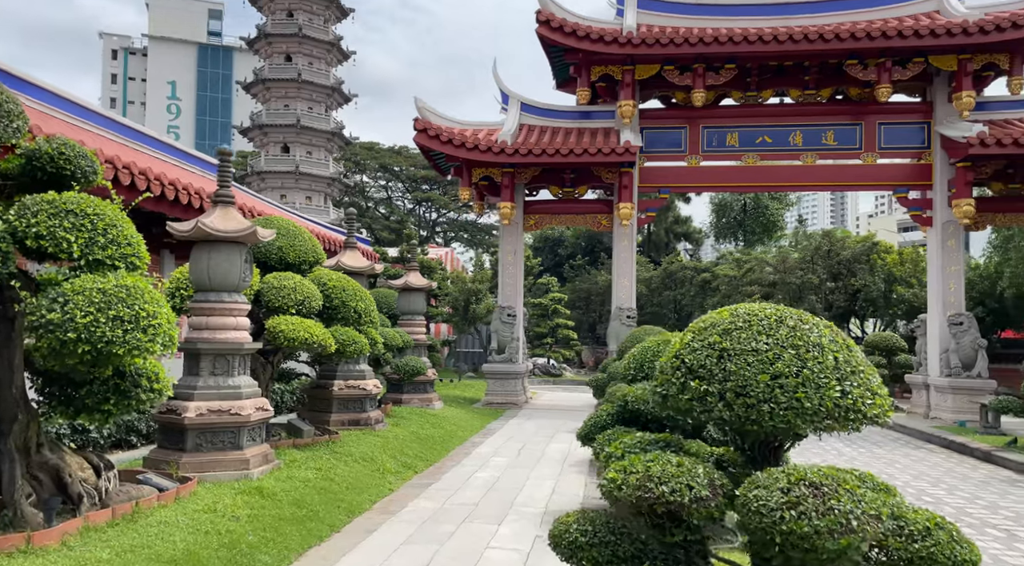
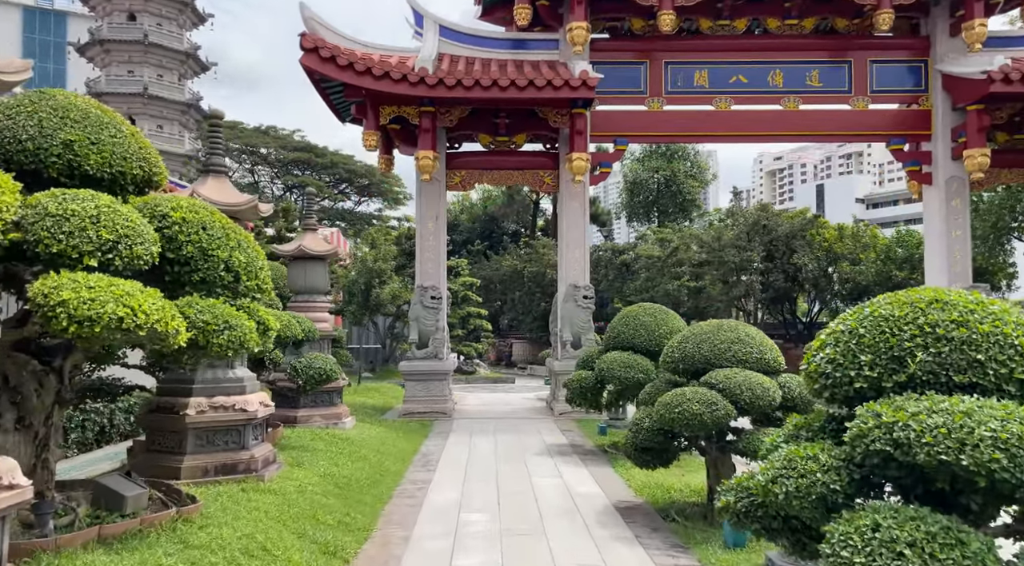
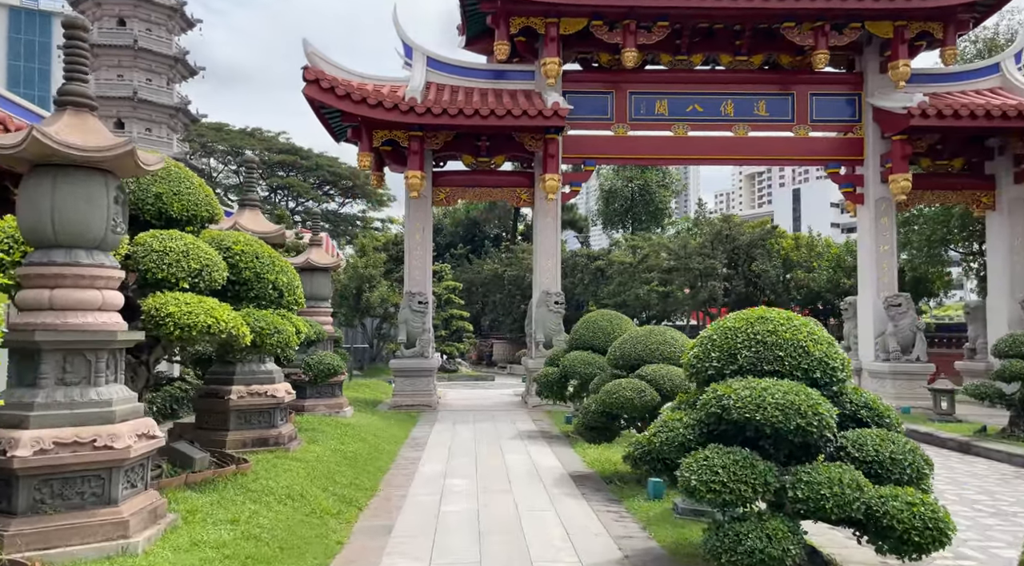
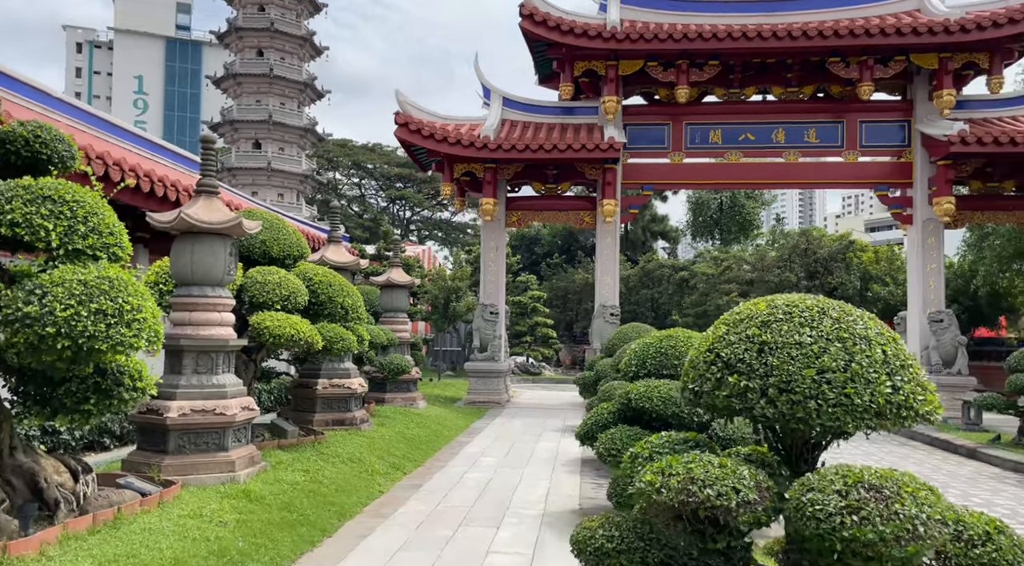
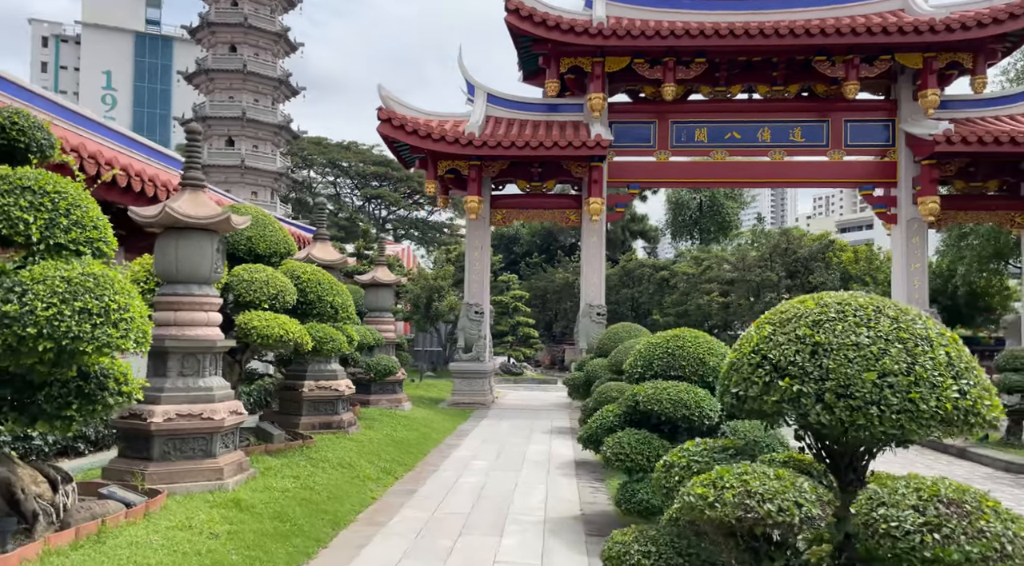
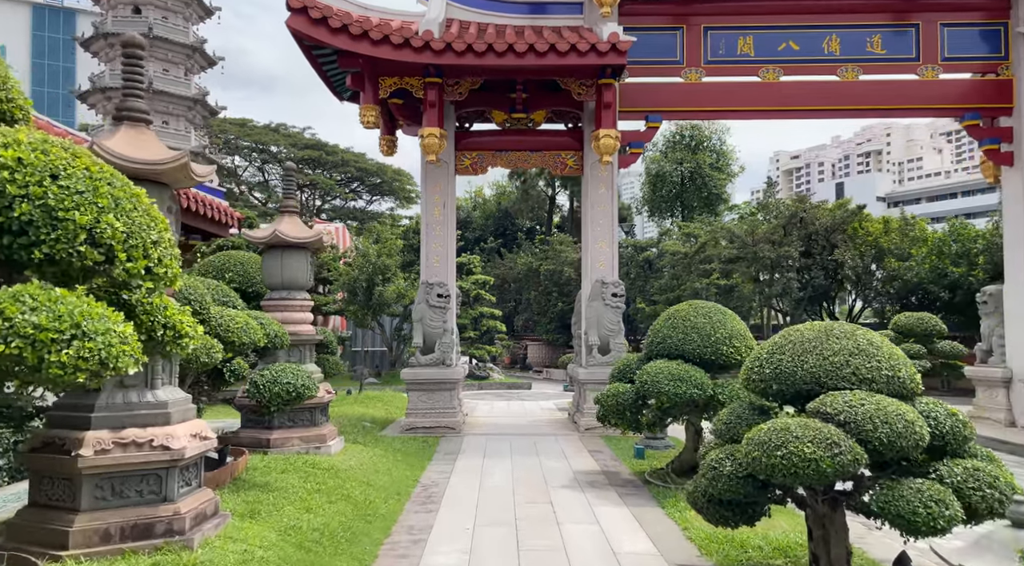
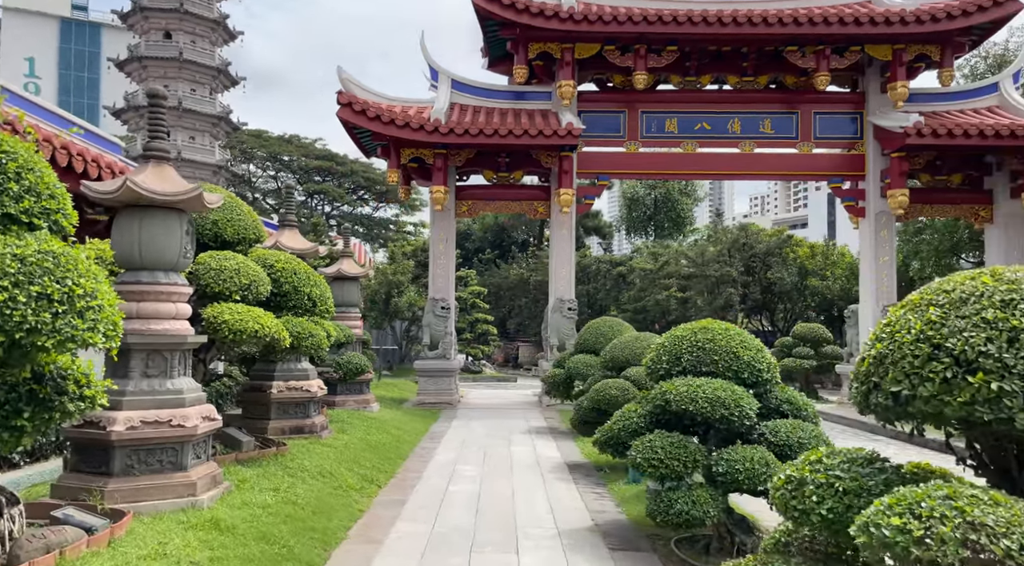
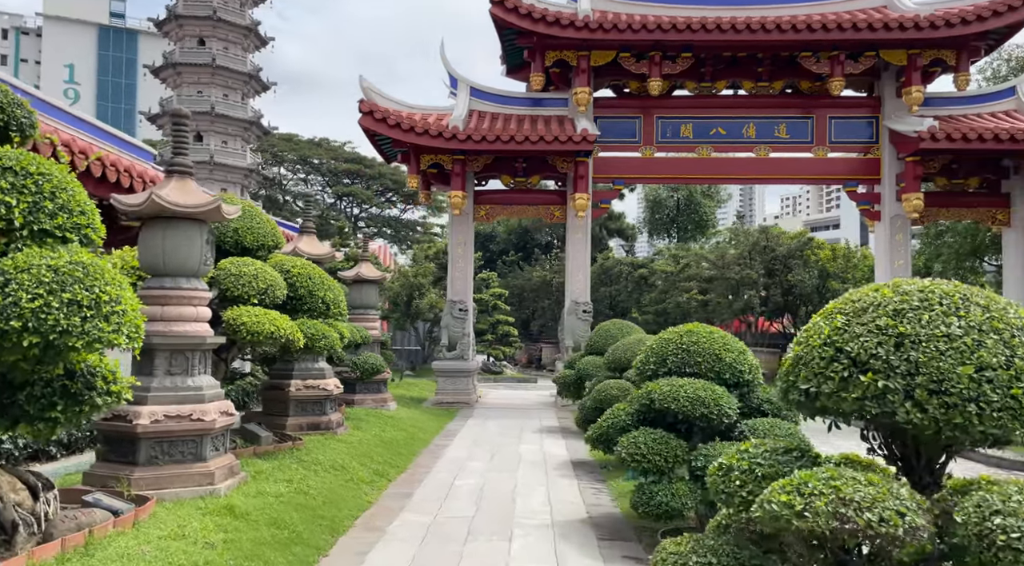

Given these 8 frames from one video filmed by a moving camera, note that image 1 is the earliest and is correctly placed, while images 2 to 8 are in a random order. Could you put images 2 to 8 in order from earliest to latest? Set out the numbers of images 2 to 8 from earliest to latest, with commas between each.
4, 5, 8, 7, 3, 2, 6
